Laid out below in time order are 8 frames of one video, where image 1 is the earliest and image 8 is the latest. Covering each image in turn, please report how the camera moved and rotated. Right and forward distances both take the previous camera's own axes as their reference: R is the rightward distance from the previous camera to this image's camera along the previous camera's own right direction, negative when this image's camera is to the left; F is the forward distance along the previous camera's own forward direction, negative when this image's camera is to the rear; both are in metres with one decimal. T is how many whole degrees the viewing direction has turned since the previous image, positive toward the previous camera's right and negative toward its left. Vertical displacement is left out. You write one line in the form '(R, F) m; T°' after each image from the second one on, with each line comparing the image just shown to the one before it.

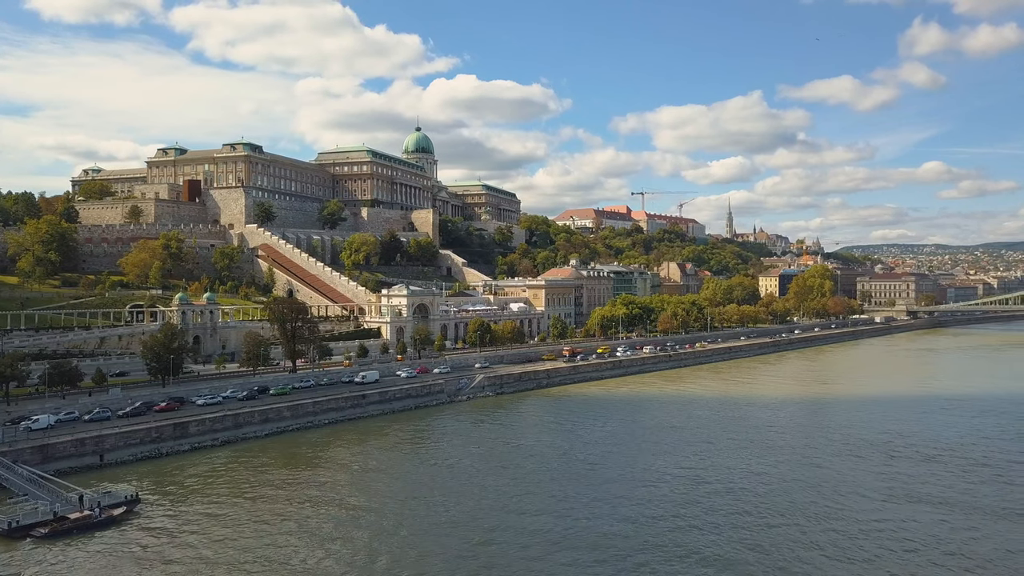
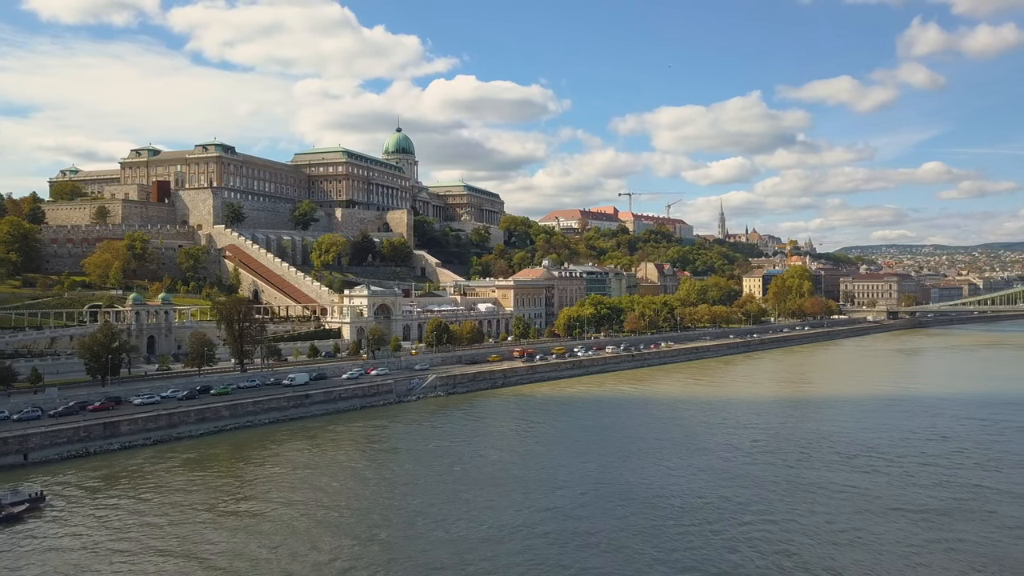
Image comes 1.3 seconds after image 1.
(+2.1, -0.1) m; 0°
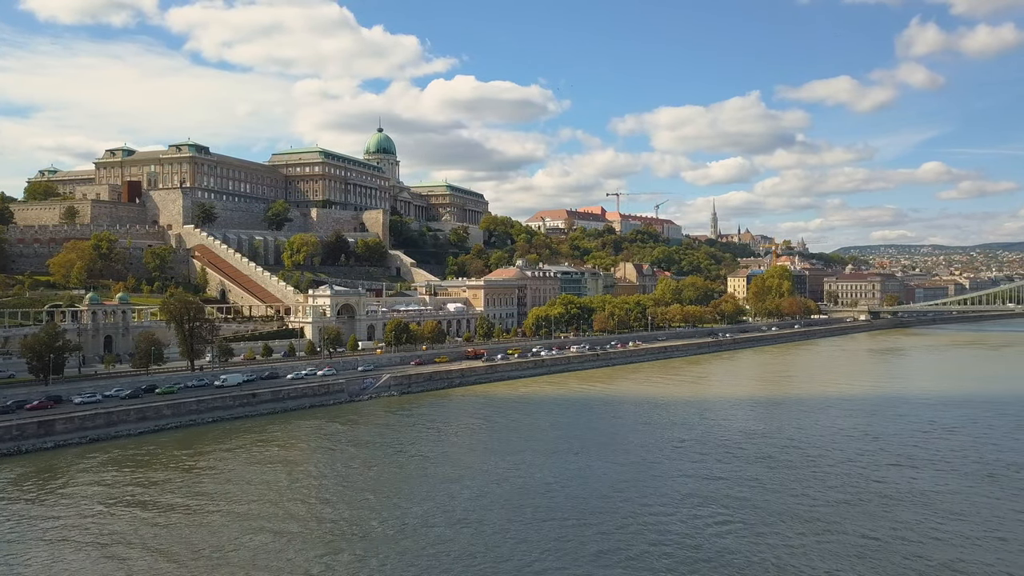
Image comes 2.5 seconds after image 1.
(+2.0, -0.1) m; 0°
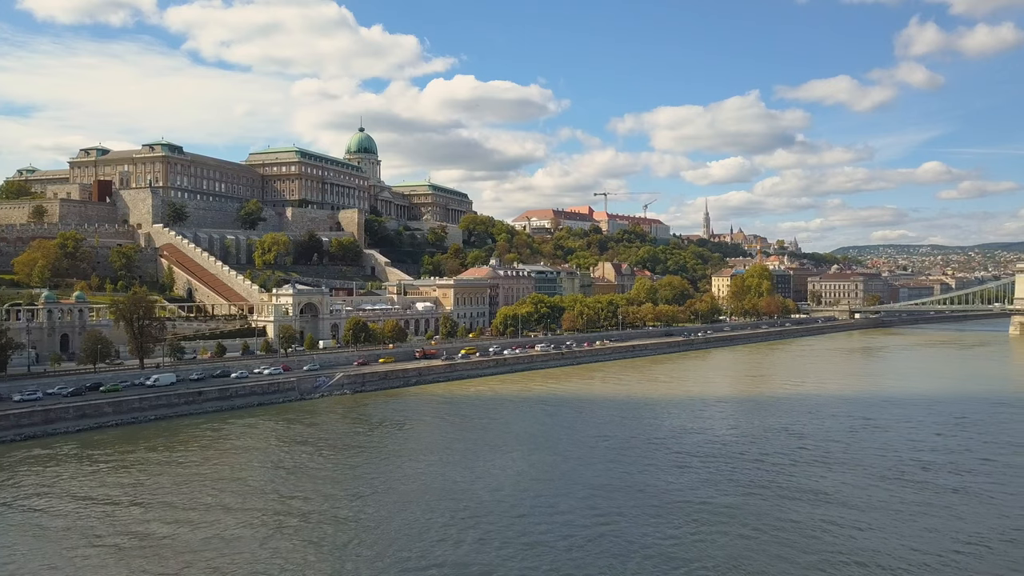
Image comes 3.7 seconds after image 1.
(+2.0, -0.1) m; 0°
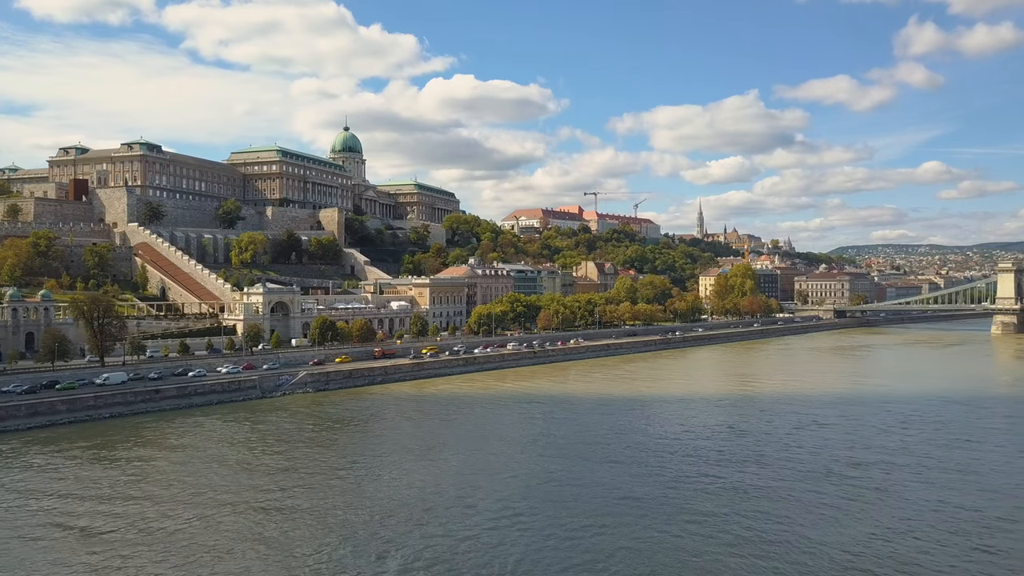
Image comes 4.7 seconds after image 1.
(+1.6, -0.1) m; 0°
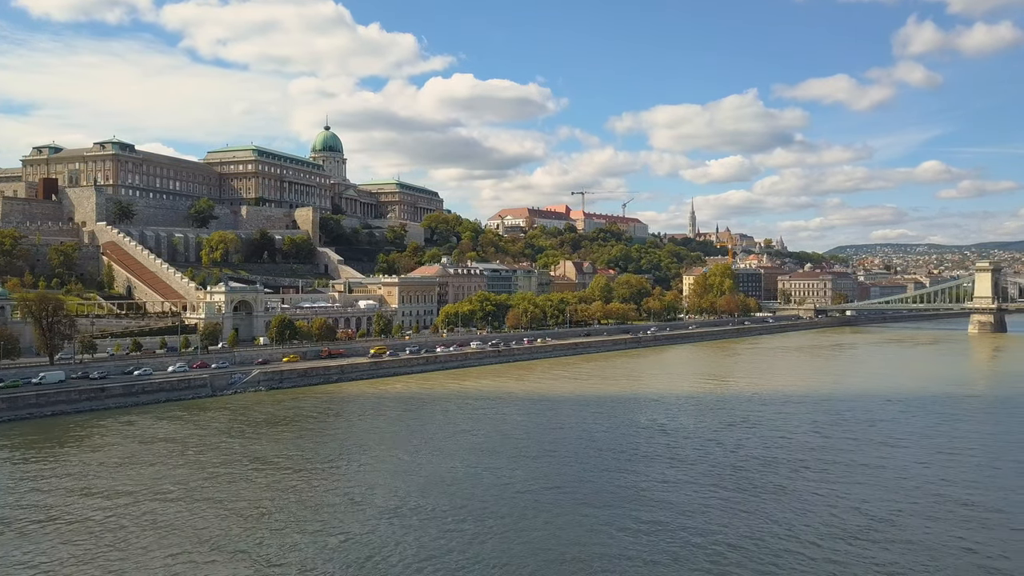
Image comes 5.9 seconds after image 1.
(+2.0, -0.1) m; 0°
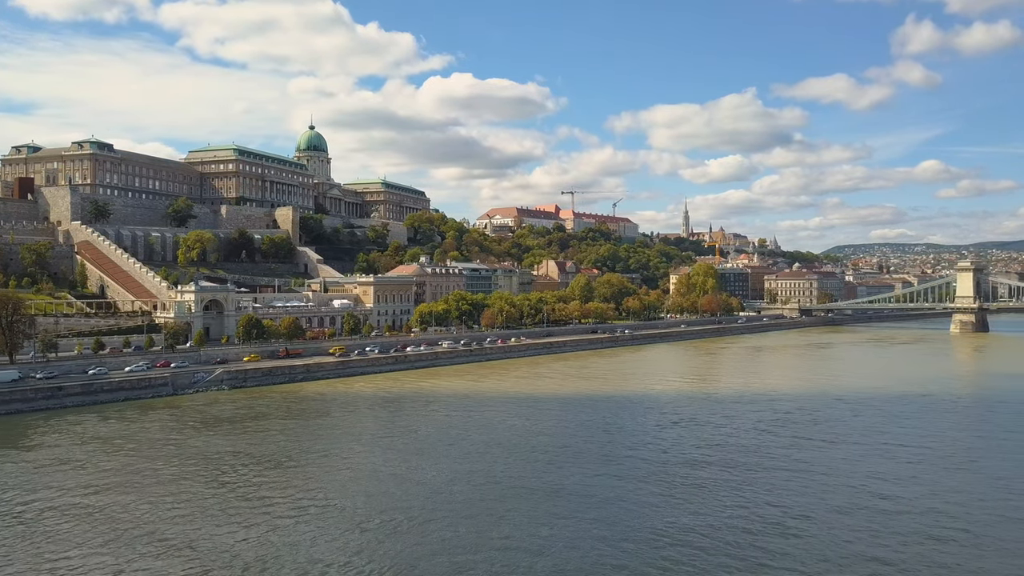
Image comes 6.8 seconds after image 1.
(+1.6, -0.1) m; 0°
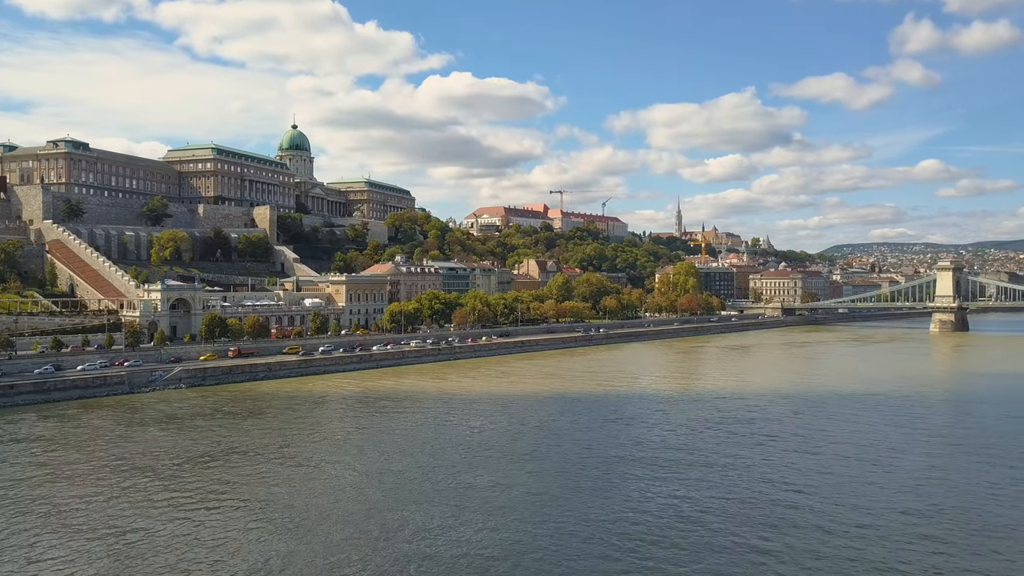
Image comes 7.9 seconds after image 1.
(+1.8, 0.0) m; 0°
